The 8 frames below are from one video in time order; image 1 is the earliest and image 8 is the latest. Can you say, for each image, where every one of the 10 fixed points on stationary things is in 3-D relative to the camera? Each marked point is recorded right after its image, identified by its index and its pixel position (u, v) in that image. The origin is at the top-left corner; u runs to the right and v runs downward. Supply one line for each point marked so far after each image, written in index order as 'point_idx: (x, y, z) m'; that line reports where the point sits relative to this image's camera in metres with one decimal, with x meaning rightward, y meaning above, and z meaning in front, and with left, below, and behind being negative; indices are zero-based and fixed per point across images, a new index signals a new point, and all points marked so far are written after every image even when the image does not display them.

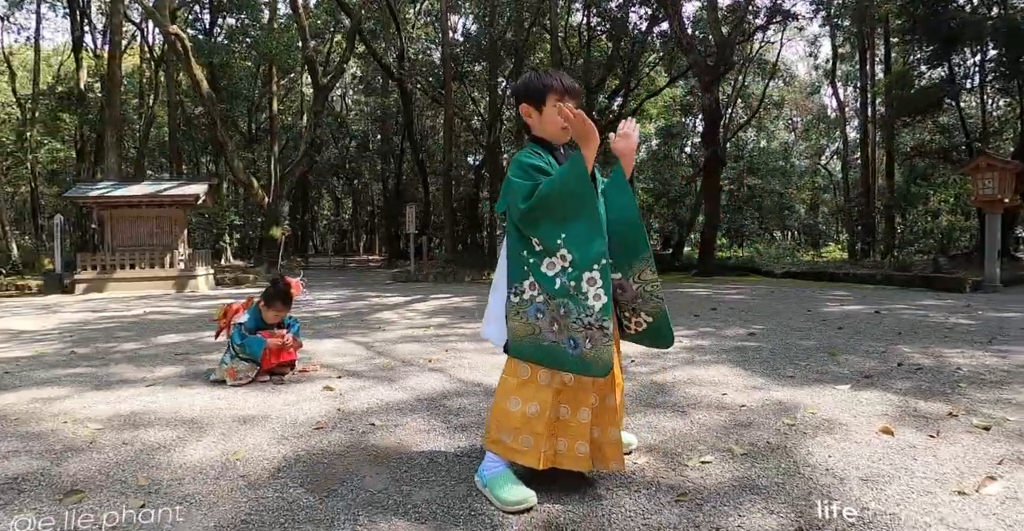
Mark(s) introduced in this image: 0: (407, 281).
0: (-2.8, -0.4, +14.1) m
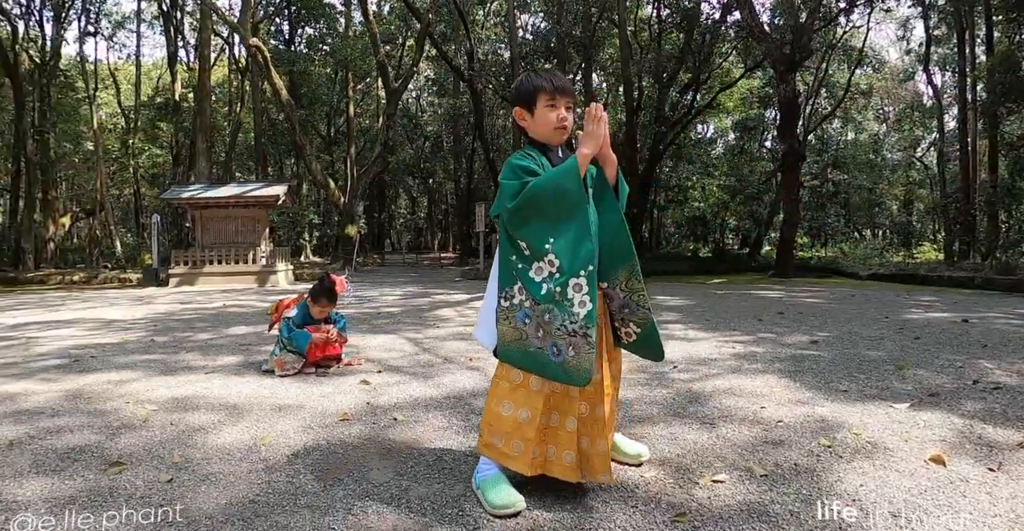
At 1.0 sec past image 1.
0: (-1.2, -0.3, +14.3) m
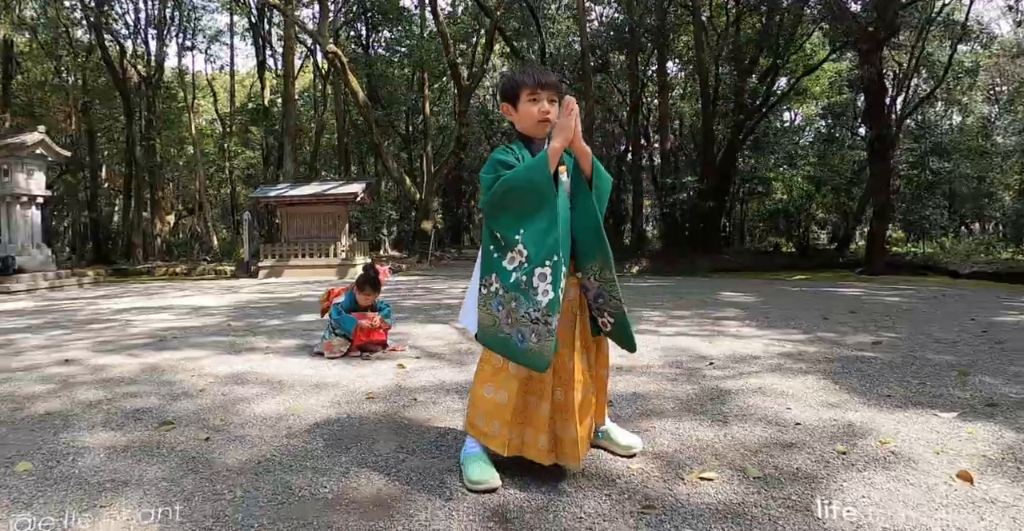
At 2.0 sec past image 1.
0: (+0.7, -0.2, +14.5) m
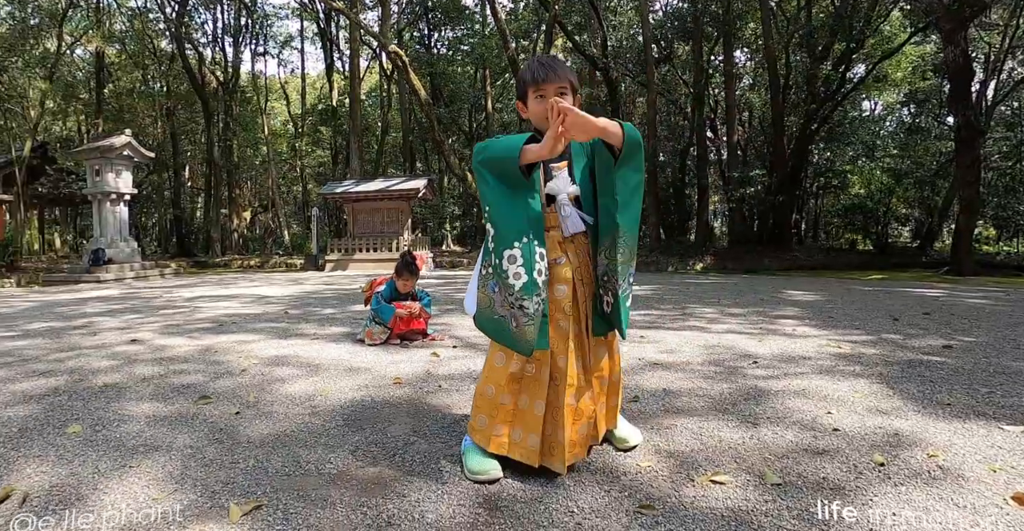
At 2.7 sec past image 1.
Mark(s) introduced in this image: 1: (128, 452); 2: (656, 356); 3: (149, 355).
0: (+2.2, -0.1, +14.3) m
1: (-1.9, -0.9, +3.1) m
2: (+1.2, -0.7, +4.9) m
3: (-2.9, -0.7, +4.7) m
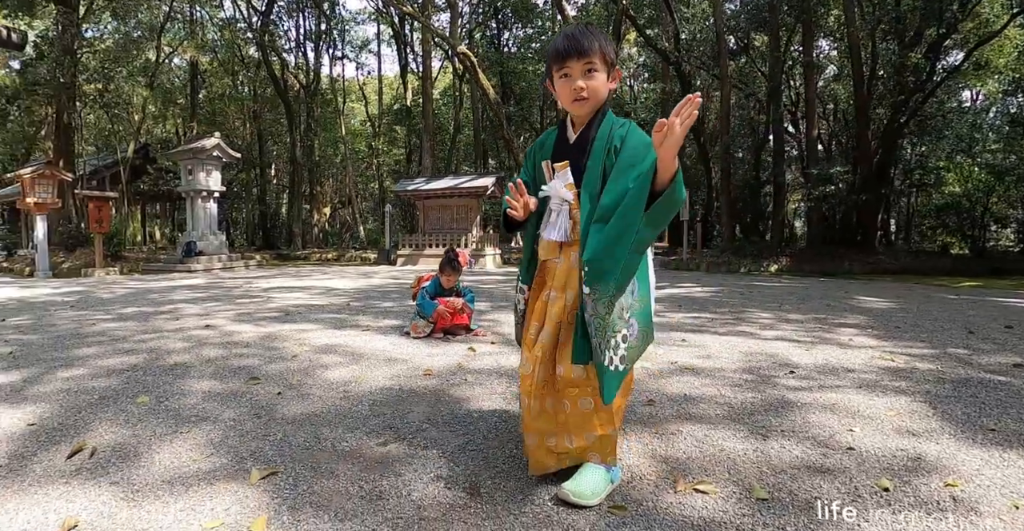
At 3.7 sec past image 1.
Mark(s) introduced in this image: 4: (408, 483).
0: (+3.8, -0.1, +13.9) m
1: (-1.9, -0.9, +3.5) m
2: (+1.4, -0.8, +4.8) m
3: (-2.6, -0.6, +5.3) m
4: (-0.5, -1.0, +2.8) m
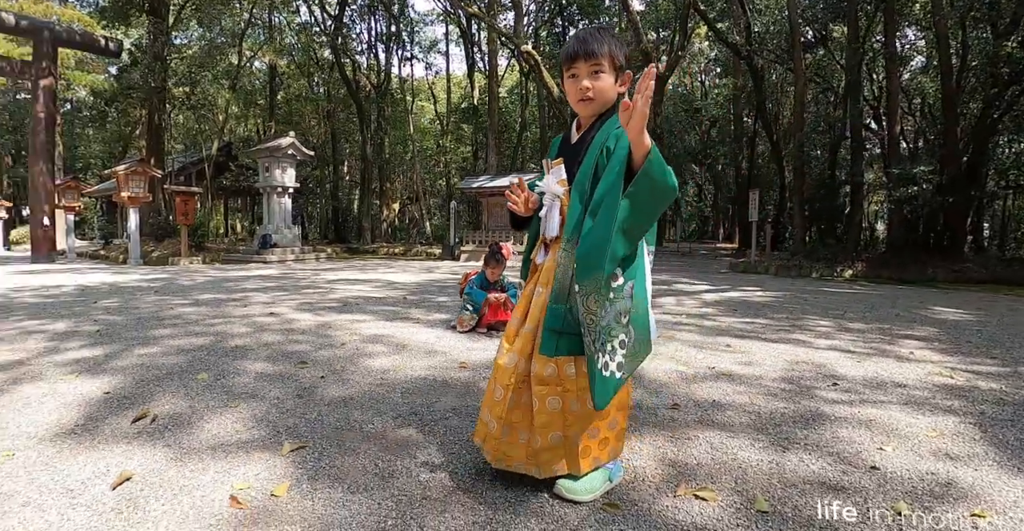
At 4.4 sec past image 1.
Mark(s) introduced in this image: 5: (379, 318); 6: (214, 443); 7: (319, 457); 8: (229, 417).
0: (+5.3, -0.2, +13.4) m
1: (-1.8, -0.8, +3.8) m
2: (+1.7, -0.8, +4.6) m
3: (-2.2, -0.6, +5.7) m
4: (-0.5, -1.0, +2.9) m
5: (-1.4, -0.5, +6.2) m
6: (-1.6, -0.9, +3.2) m
7: (-1.0, -1.0, +3.0) m
8: (-1.7, -0.9, +3.5) m
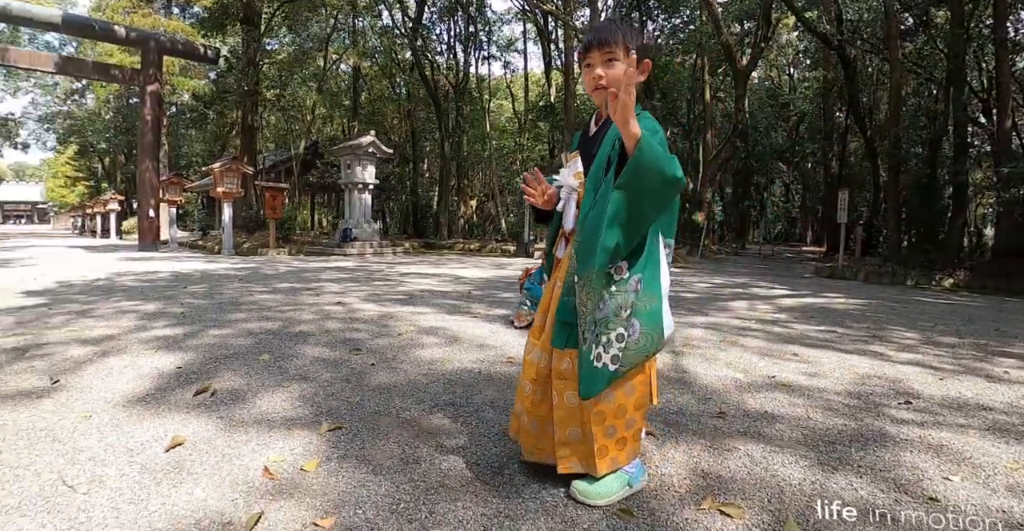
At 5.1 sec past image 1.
0: (+6.9, -0.3, +12.5) m
1: (-1.5, -0.8, +4.0) m
2: (+2.1, -0.8, +4.4) m
3: (-1.7, -0.5, +5.9) m
4: (-0.3, -1.0, +3.0) m
5: (-0.8, -0.5, +6.4) m
6: (-1.4, -0.9, +3.4) m
7: (-0.9, -0.9, +3.2) m
8: (-1.4, -0.8, +3.7) m
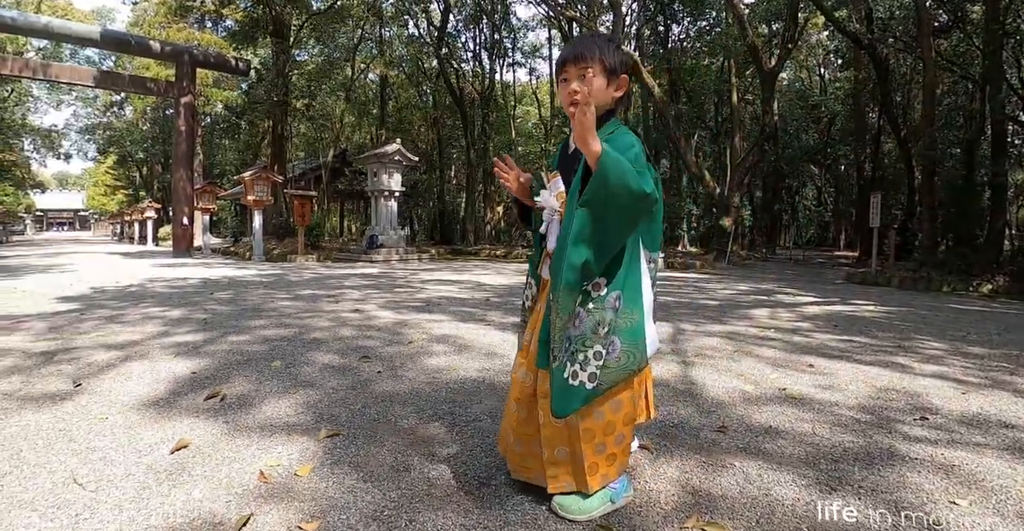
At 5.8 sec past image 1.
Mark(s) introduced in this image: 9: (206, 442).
0: (+7.5, -0.4, +12.0) m
1: (-1.5, -0.8, +4.1) m
2: (+2.1, -0.9, +4.2) m
3: (-1.5, -0.6, +6.0) m
4: (-0.4, -1.0, +3.0) m
5: (-0.6, -0.6, +6.4) m
6: (-1.4, -0.9, +3.5) m
7: (-0.9, -1.0, +3.2) m
8: (-1.5, -0.9, +3.8) m
9: (-1.7, -1.0, +3.2) m
